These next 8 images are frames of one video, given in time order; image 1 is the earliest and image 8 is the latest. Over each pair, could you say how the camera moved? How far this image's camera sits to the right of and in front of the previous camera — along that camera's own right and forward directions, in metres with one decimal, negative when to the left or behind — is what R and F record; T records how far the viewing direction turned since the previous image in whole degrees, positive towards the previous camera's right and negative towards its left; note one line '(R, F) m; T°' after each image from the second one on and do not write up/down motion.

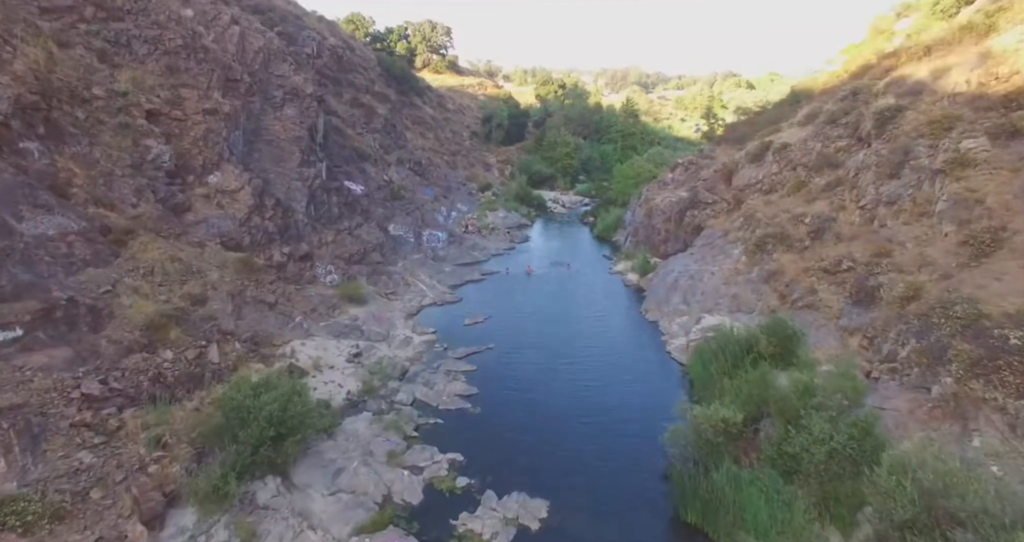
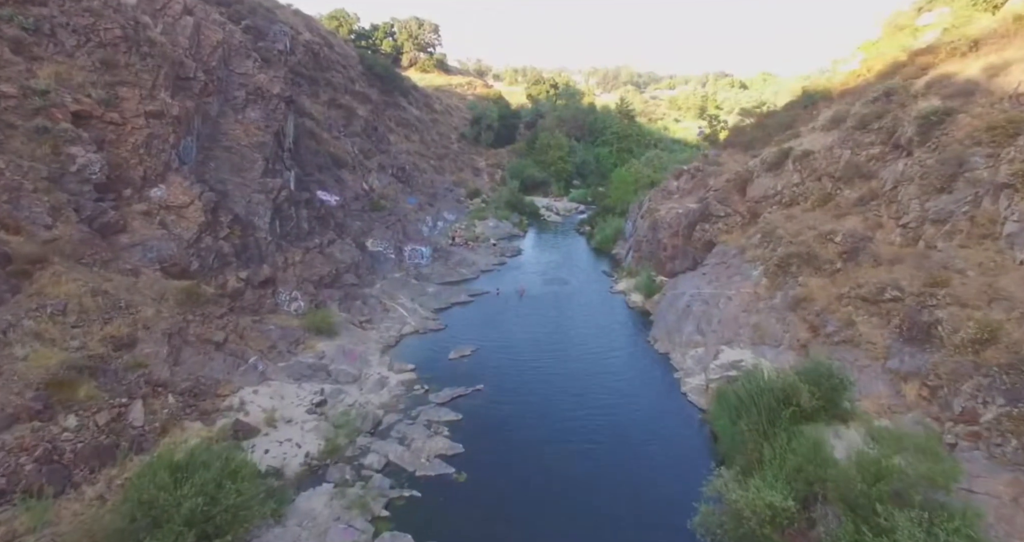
(0.0, +4.3) m; +1°
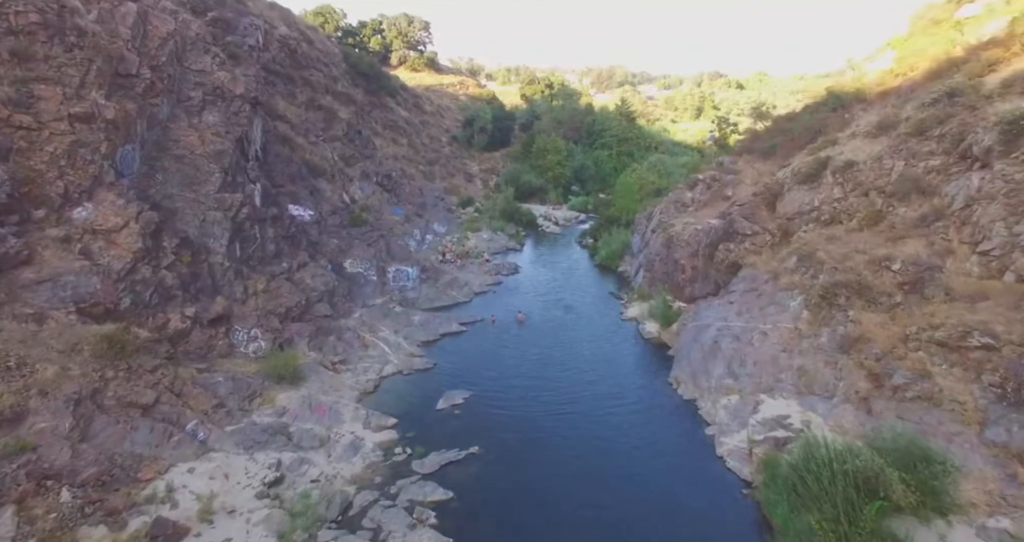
(-0.3, +4.8) m; +1°
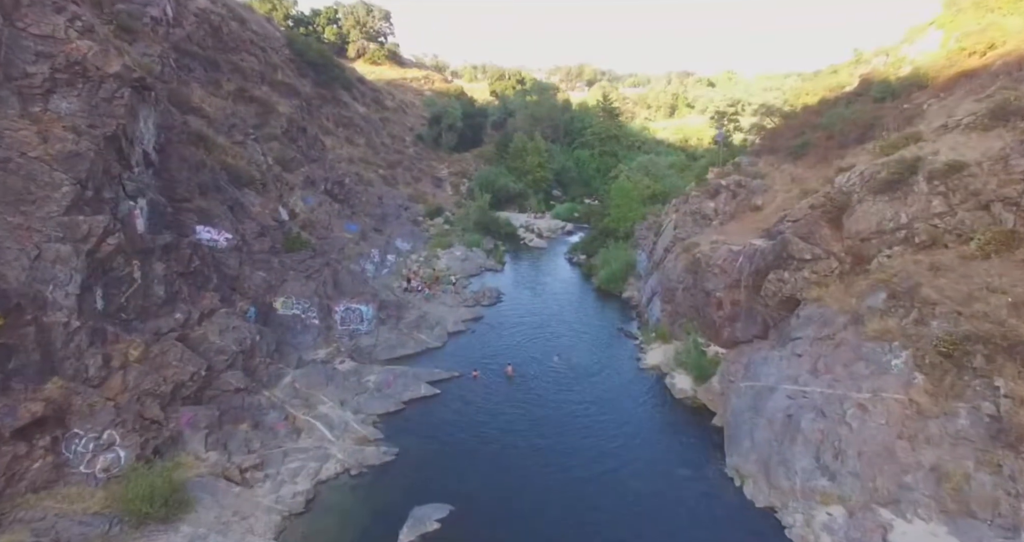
(-0.9, +8.9) m; +3°
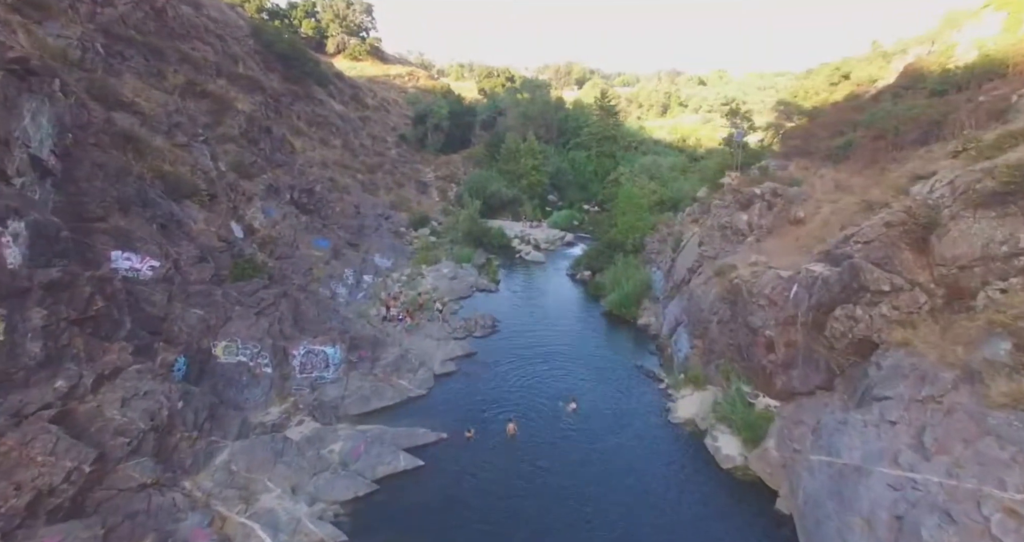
(-0.5, +5.8) m; +1°
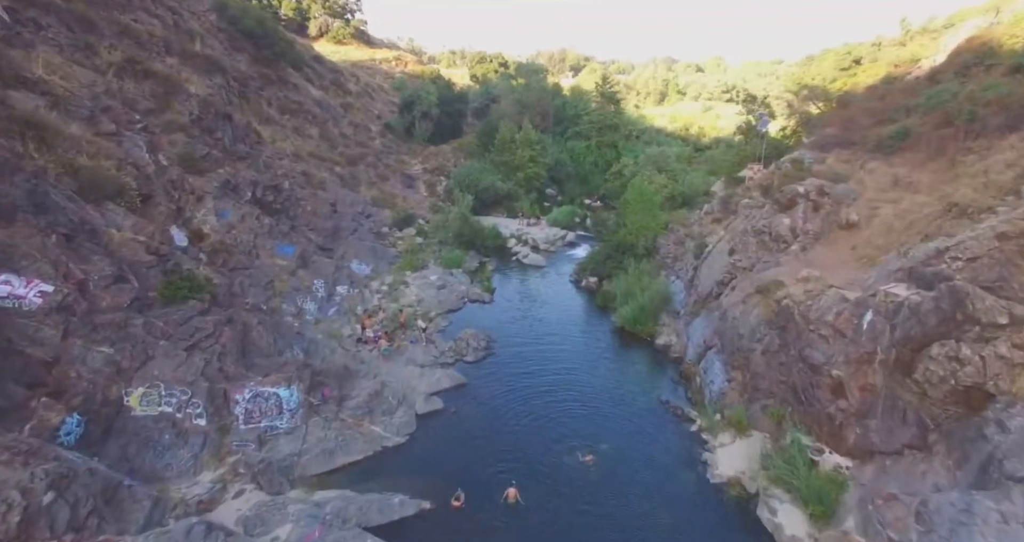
(-0.2, +5.2) m; +1°
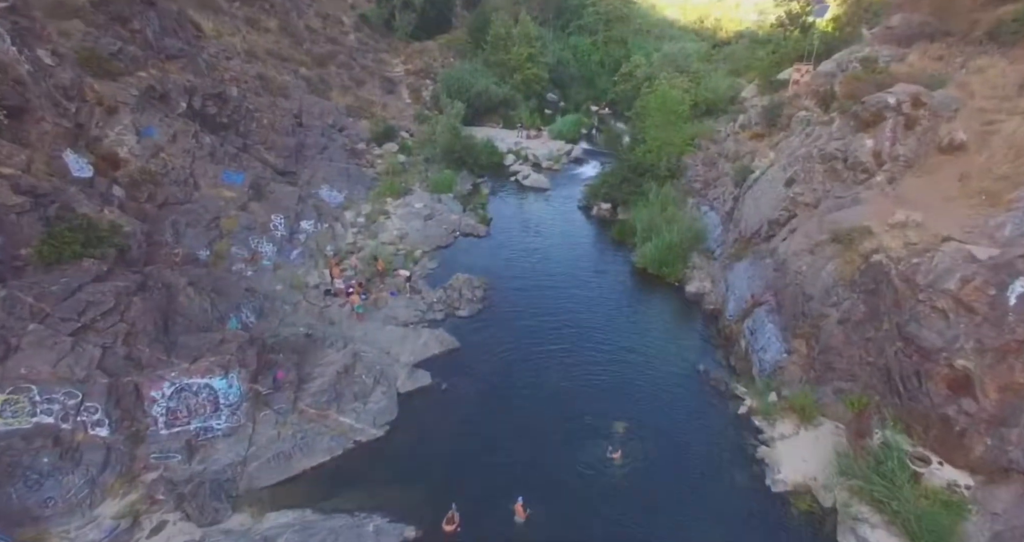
(-0.4, +5.6) m; +1°
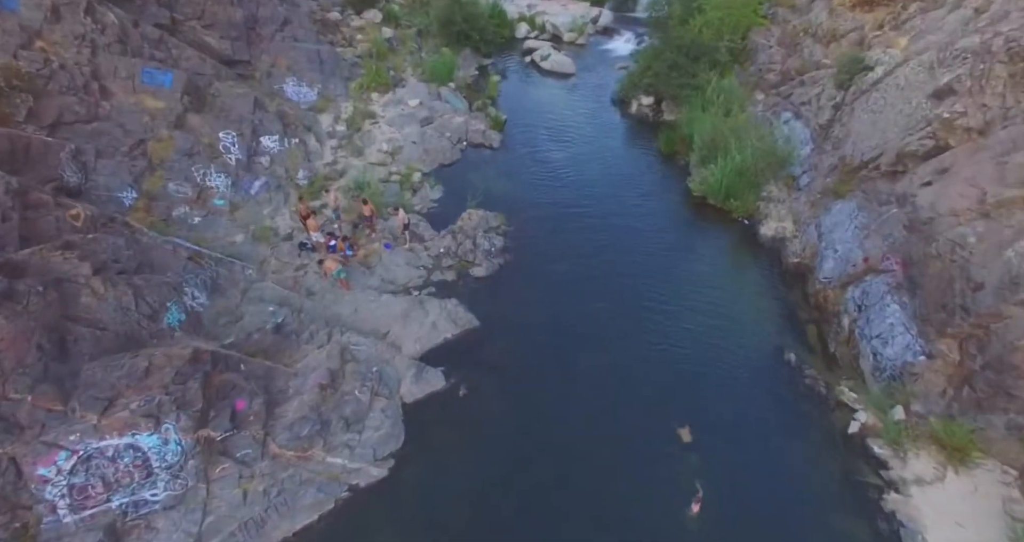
(-1.2, +5.9) m; +1°
